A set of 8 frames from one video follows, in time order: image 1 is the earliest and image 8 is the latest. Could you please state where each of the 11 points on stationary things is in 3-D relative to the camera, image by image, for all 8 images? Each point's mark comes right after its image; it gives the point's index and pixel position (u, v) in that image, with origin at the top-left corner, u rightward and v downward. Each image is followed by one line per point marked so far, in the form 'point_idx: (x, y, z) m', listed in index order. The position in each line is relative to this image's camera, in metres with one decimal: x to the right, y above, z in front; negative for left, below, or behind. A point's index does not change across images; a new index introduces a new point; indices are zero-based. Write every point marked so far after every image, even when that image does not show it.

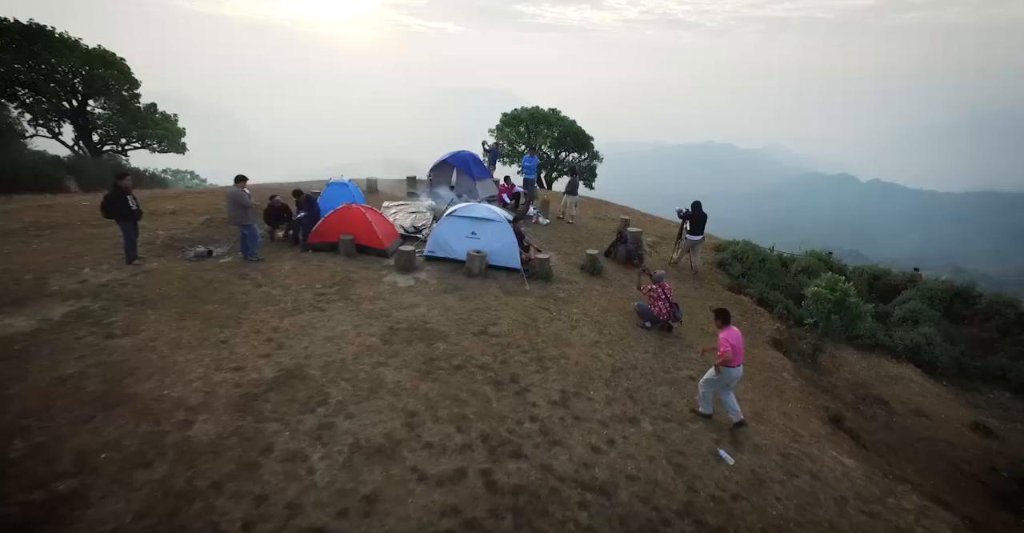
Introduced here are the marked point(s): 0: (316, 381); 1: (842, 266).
0: (-2.8, -1.7, +6.9) m
1: (+12.2, 0.0, +17.2) m
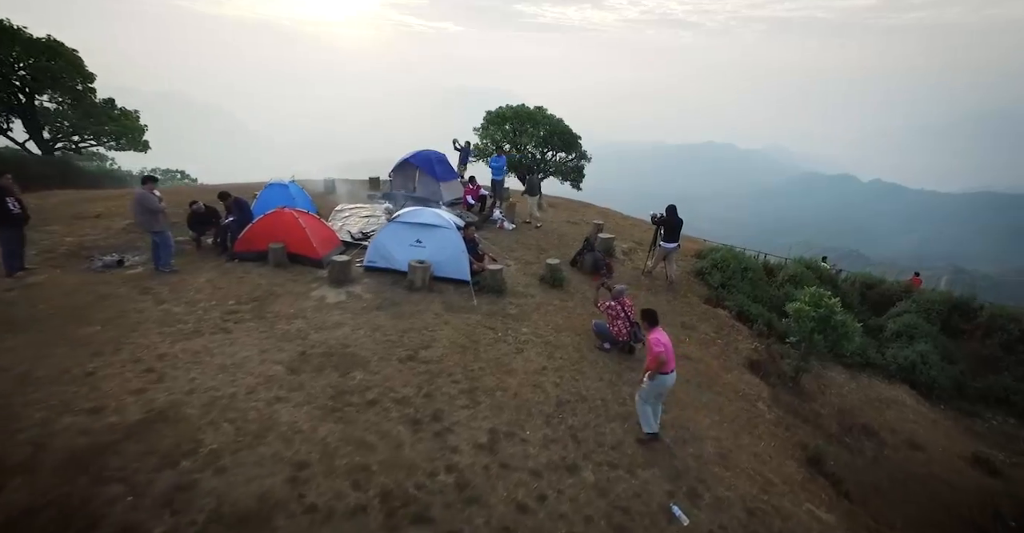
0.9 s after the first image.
0: (-4.0, -1.9, +5.8) m
1: (+11.0, -0.3, +16.1) m
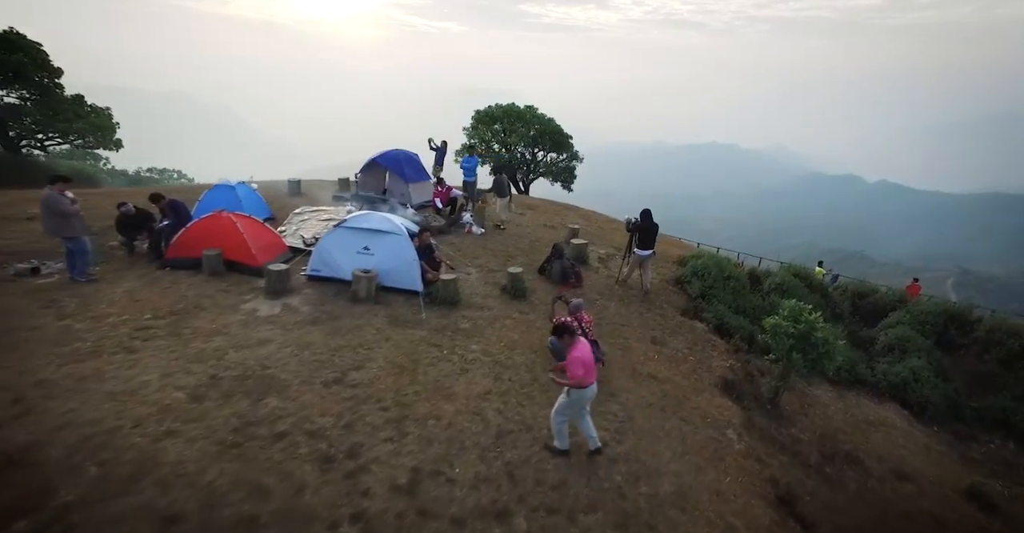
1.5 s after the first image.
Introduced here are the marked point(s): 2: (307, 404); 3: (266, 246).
0: (-4.9, -2.1, +5.0) m
1: (+10.1, -0.5, +15.3) m
2: (-2.7, -1.9, +6.3) m
3: (-5.3, +0.5, +10.0) m
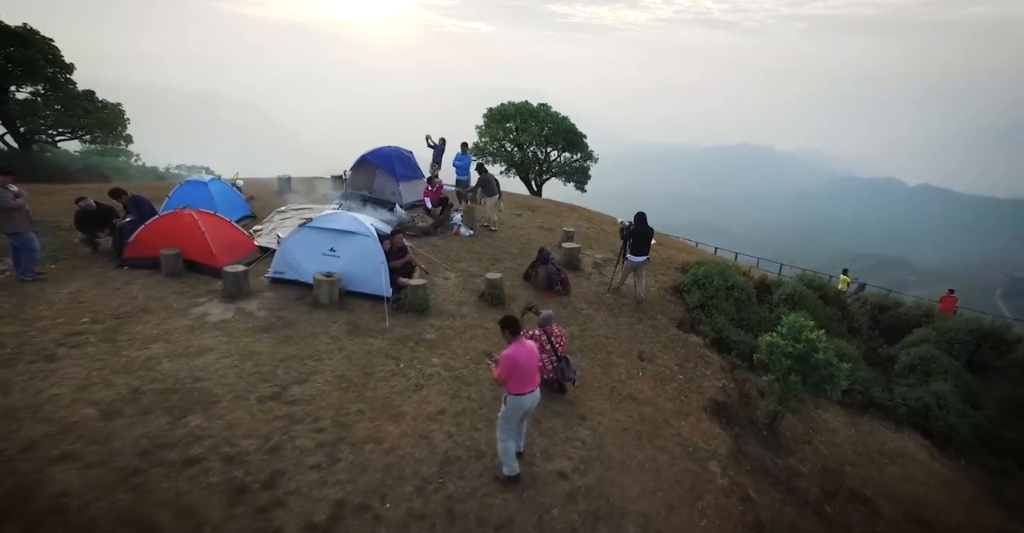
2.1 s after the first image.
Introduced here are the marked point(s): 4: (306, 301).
0: (-5.6, -2.1, +4.4) m
1: (+9.8, -0.8, +14.1) m
2: (-3.4, -1.9, +5.7) m
3: (-5.7, +0.4, +9.5) m
4: (-3.9, -0.6, +8.8) m
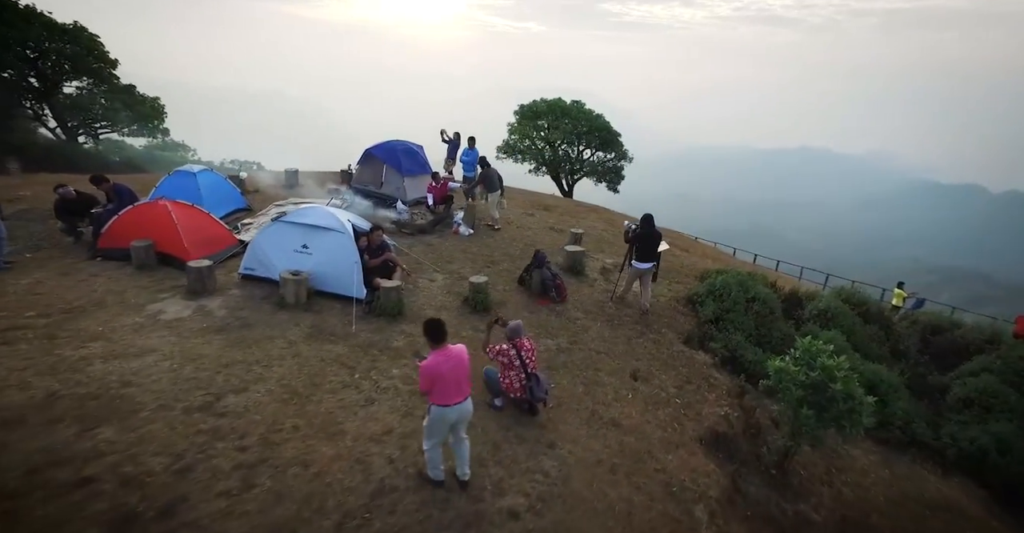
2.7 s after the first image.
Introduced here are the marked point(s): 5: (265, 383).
0: (-6.4, -2.0, +4.1) m
1: (+9.8, -1.2, +12.5) m
2: (-4.0, -1.9, +5.2) m
3: (-6.0, +0.5, +9.2) m
4: (-4.2, -0.6, +8.2) m
5: (-3.4, -1.6, +6.3) m
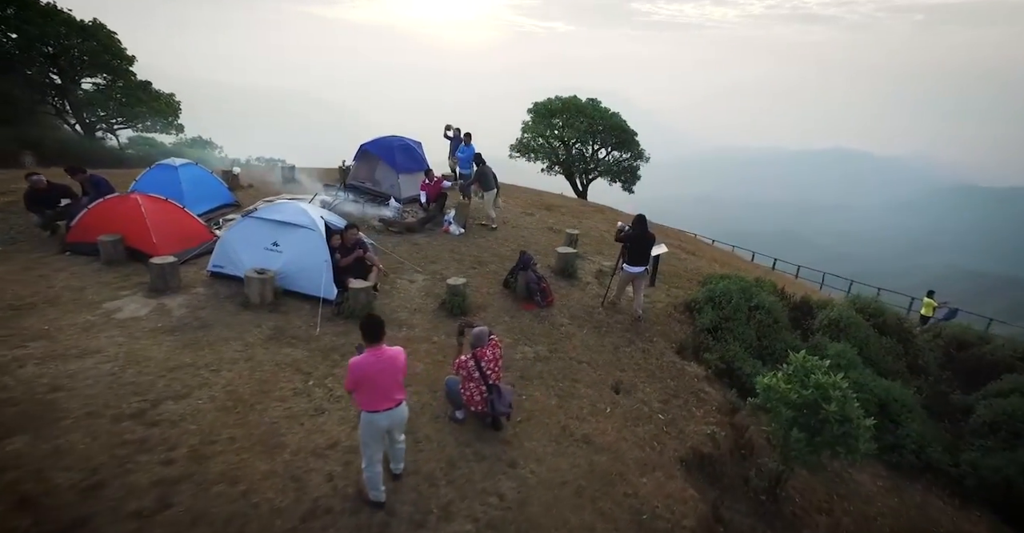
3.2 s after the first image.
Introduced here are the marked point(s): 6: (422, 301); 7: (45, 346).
0: (-7.0, -1.9, +3.8) m
1: (+9.6, -1.4, +11.6) m
2: (-4.6, -1.9, +4.8) m
3: (-6.3, +0.6, +8.9) m
4: (-4.6, -0.6, +7.9) m
5: (-3.9, -1.6, +6.0) m
6: (-1.7, -0.6, +8.9) m
7: (-6.1, -1.1, +6.2) m
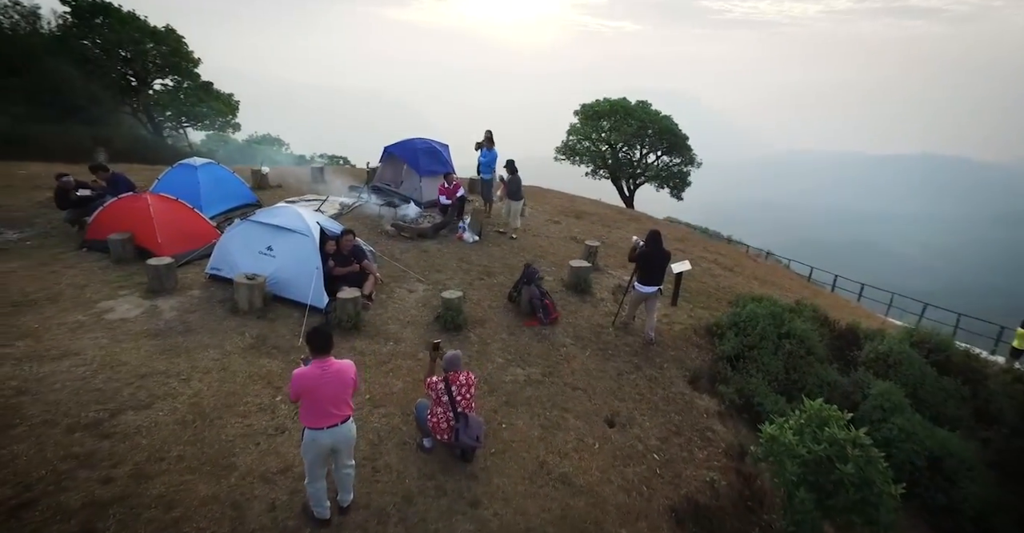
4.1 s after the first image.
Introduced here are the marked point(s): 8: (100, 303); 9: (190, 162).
0: (-7.5, -1.9, +4.0) m
1: (+9.7, -2.0, +10.0) m
2: (-5.0, -1.9, +4.8) m
3: (-6.3, +0.6, +9.0) m
4: (-4.7, -0.6, +7.8) m
5: (-4.2, -1.6, +5.8) m
6: (-1.7, -0.8, +8.5) m
7: (-6.4, -1.1, +6.3) m
8: (-6.5, -0.5, +7.5) m
9: (-7.4, +2.4, +10.8) m
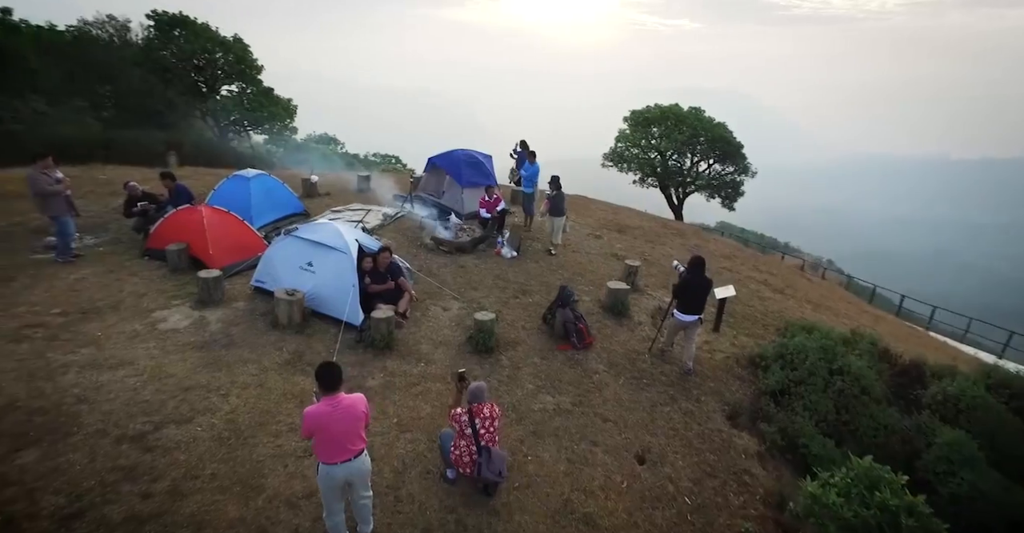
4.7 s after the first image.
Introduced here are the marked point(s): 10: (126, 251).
0: (-7.4, -2.1, +4.6) m
1: (+10.4, -2.8, +8.9) m
2: (-4.8, -2.1, +5.1) m
3: (-5.6, +0.4, +9.4) m
4: (-4.2, -0.9, +8.1) m
5: (-3.9, -1.9, +6.1) m
6: (-1.1, -1.2, +8.5) m
7: (-6.0, -1.3, +6.7) m
8: (-6.0, -0.7, +7.9) m
9: (-6.5, +2.2, +11.4) m
10: (-8.2, +0.4, +10.0) m
